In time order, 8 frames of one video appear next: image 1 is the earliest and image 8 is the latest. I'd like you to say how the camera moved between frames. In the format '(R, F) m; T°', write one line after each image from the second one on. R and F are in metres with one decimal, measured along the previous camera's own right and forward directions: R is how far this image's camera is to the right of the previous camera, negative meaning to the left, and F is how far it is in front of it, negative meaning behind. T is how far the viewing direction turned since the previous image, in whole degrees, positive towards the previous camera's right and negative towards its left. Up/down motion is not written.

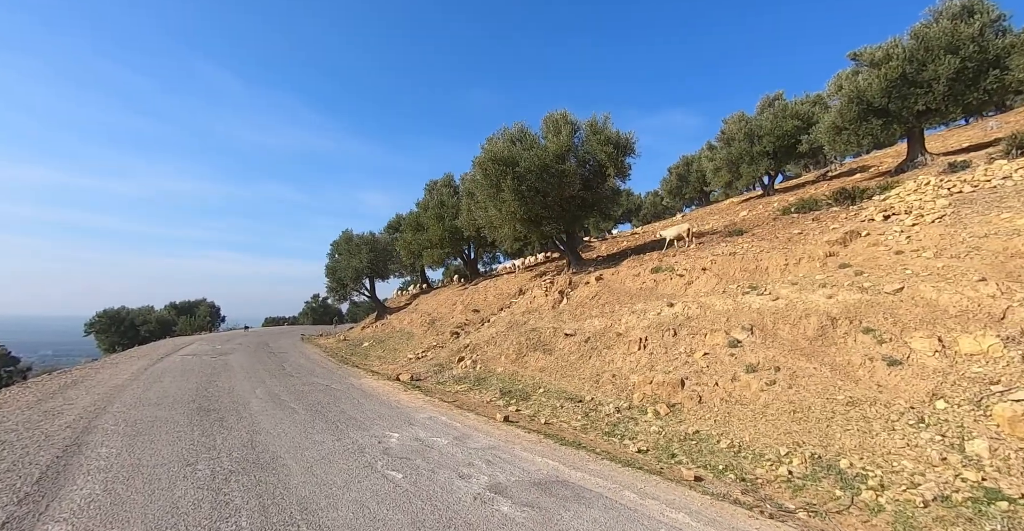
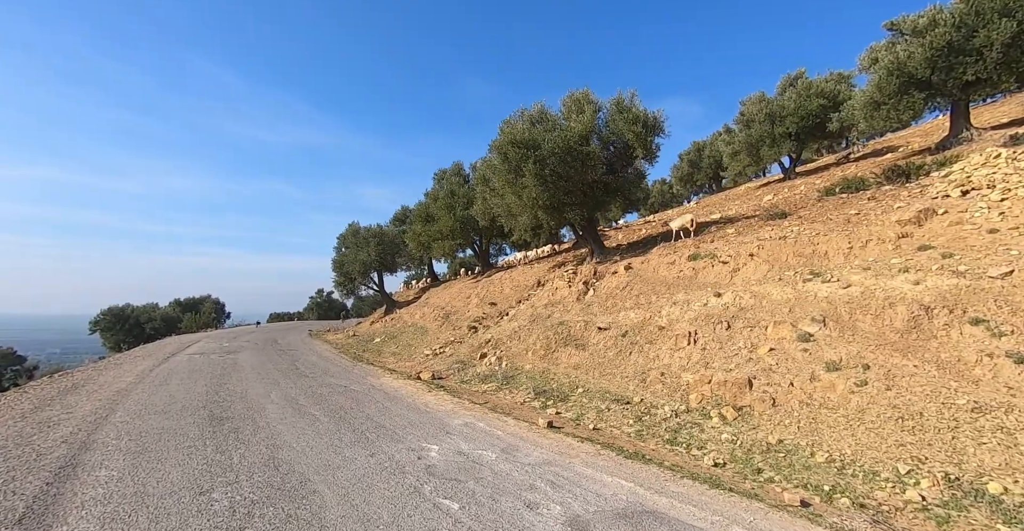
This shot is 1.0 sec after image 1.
(-0.6, +0.8) m; -1°
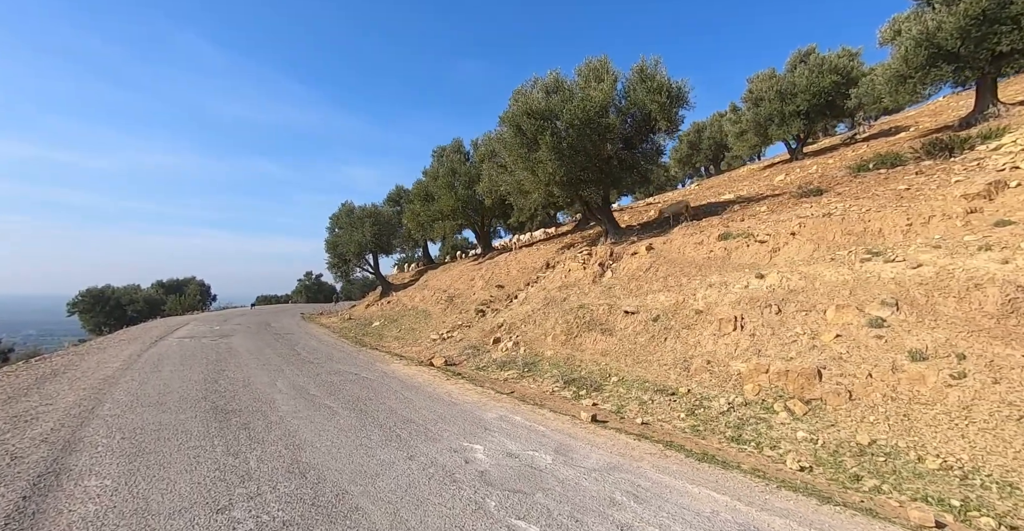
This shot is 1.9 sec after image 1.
(-0.8, +0.8) m; +1°
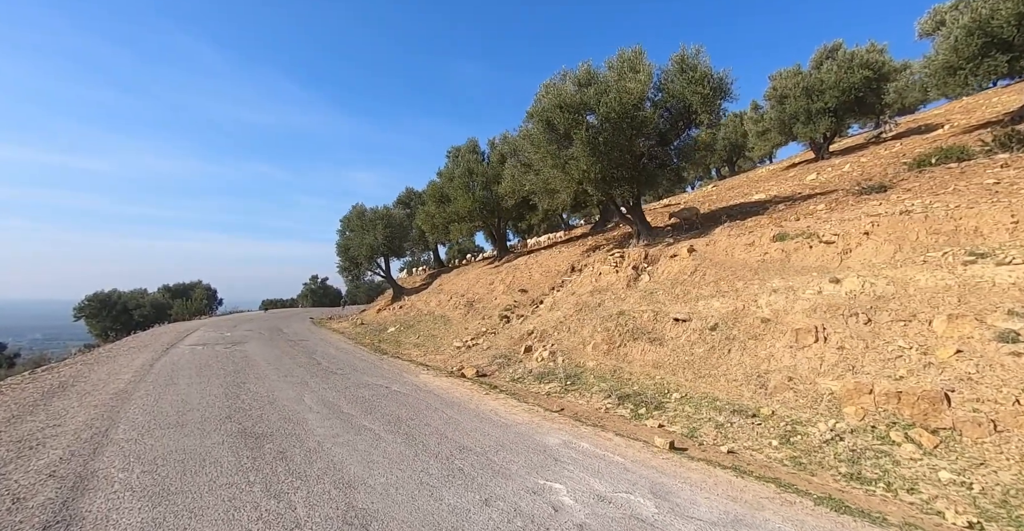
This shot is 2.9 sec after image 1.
(-0.8, +0.8) m; -1°
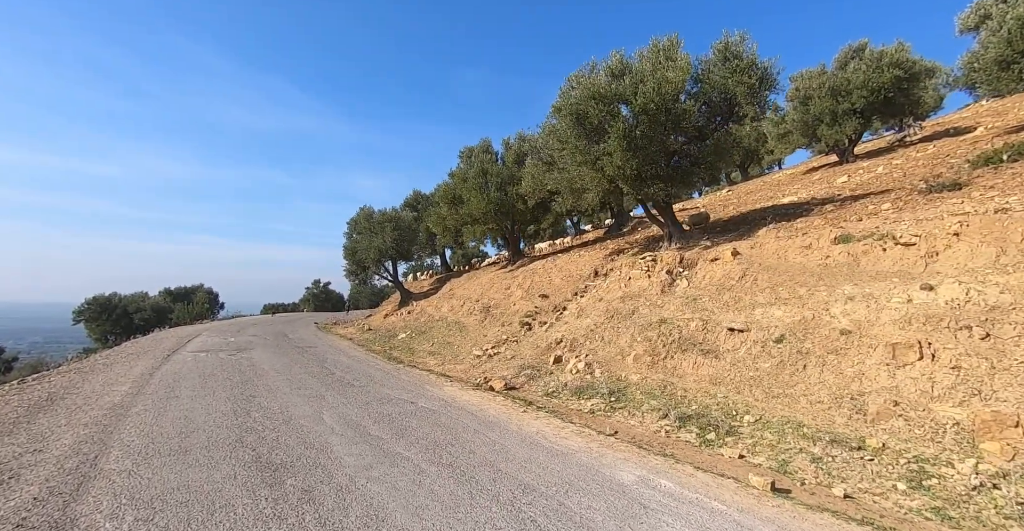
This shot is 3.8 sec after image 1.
(-0.7, +1.0) m; 0°
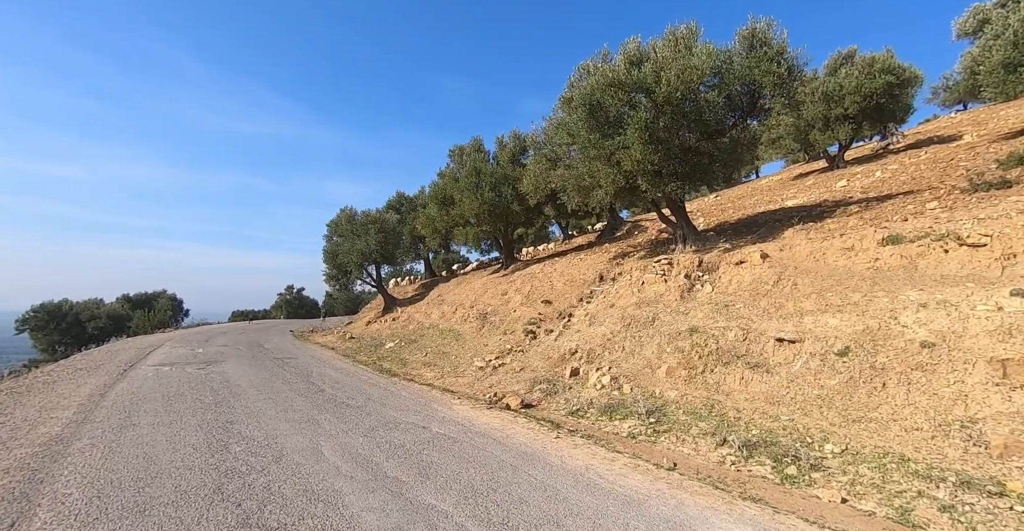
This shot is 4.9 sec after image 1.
(-0.9, +1.2) m; +3°
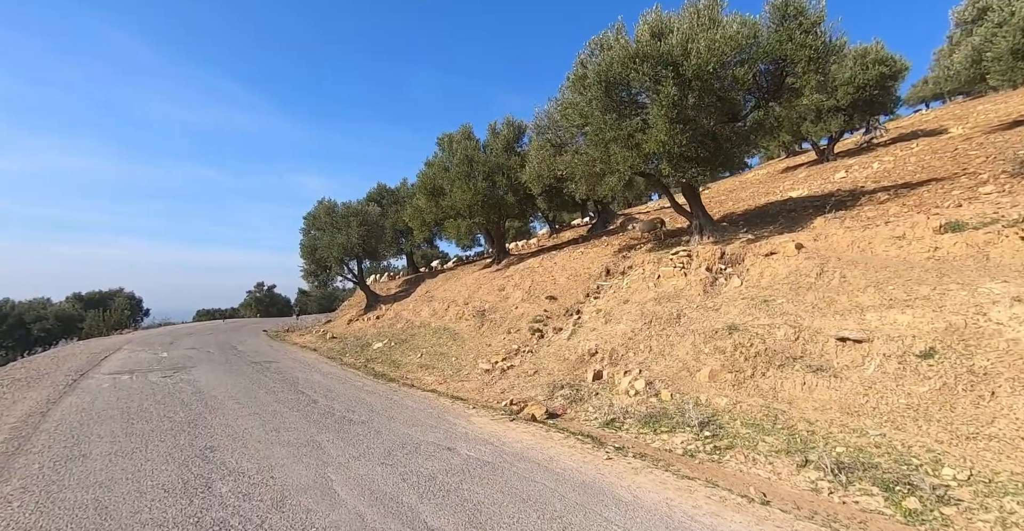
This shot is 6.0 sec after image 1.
(-0.9, +1.2) m; +3°
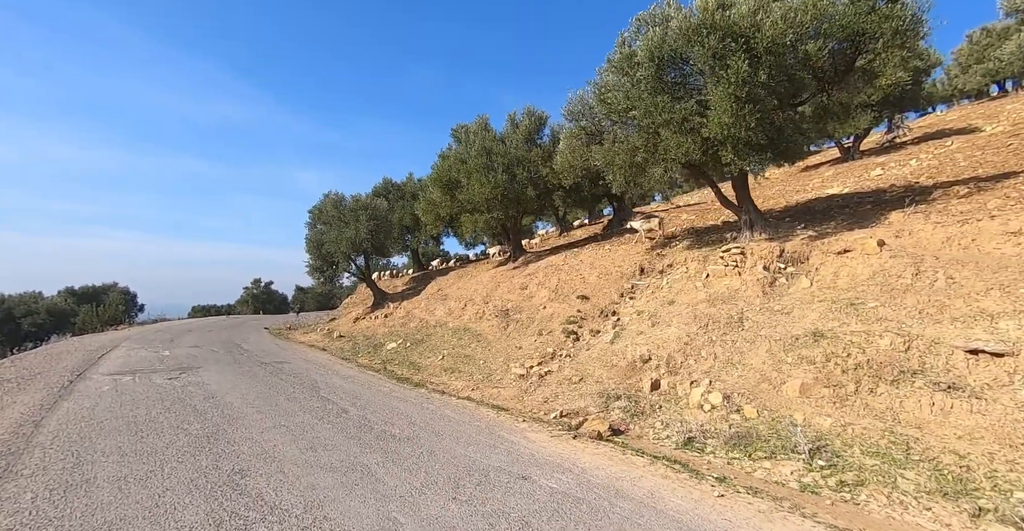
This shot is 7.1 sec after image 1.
(-1.0, +1.2) m; 0°
